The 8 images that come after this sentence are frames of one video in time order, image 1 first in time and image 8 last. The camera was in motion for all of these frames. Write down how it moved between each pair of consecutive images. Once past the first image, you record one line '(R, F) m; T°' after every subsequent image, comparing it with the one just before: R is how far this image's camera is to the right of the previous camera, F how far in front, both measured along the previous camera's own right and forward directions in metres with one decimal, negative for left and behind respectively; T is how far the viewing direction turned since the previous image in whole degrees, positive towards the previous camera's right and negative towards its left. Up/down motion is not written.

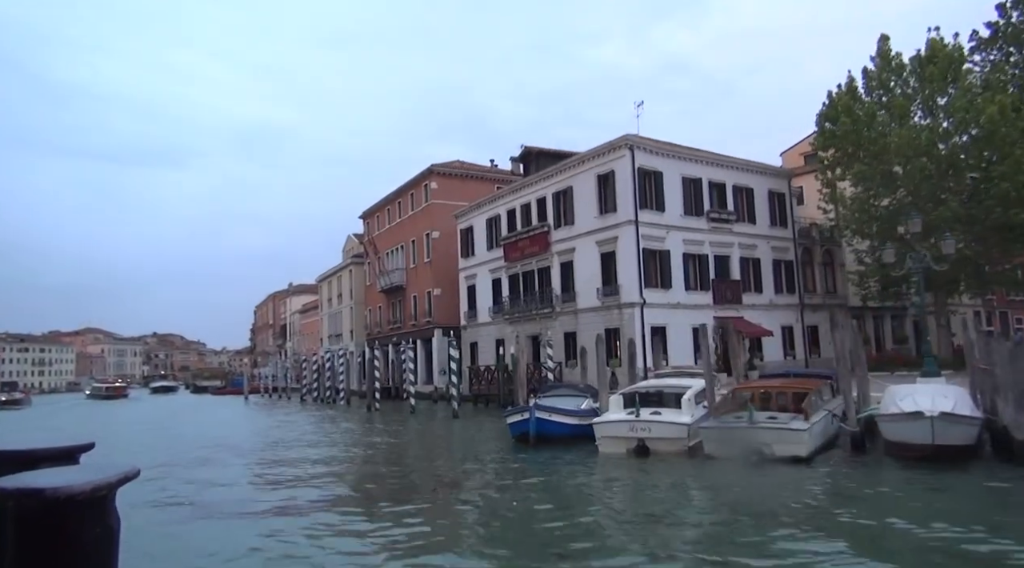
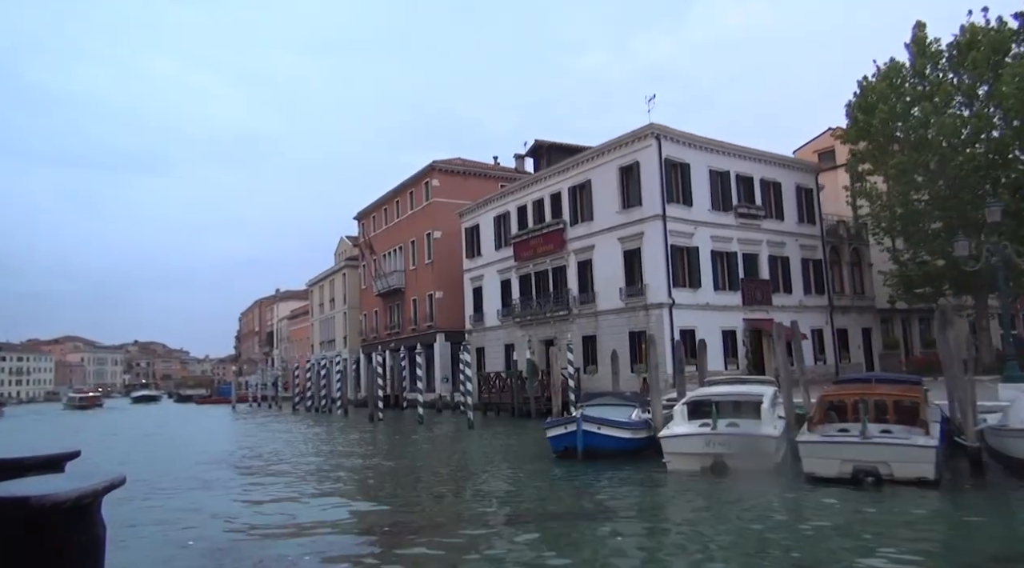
(-1.1, +2.0) m; +1°
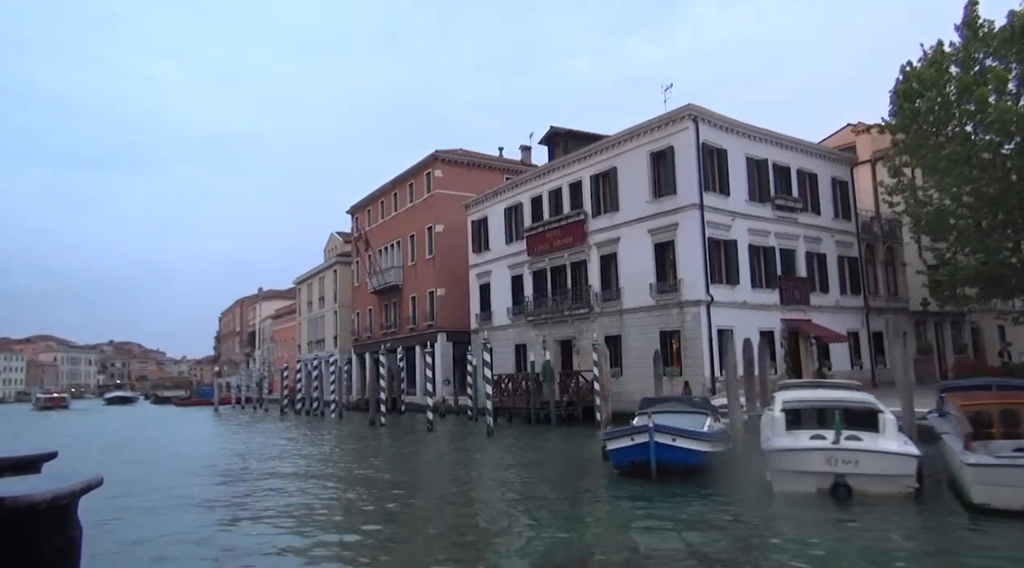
(-1.2, +2.3) m; +1°
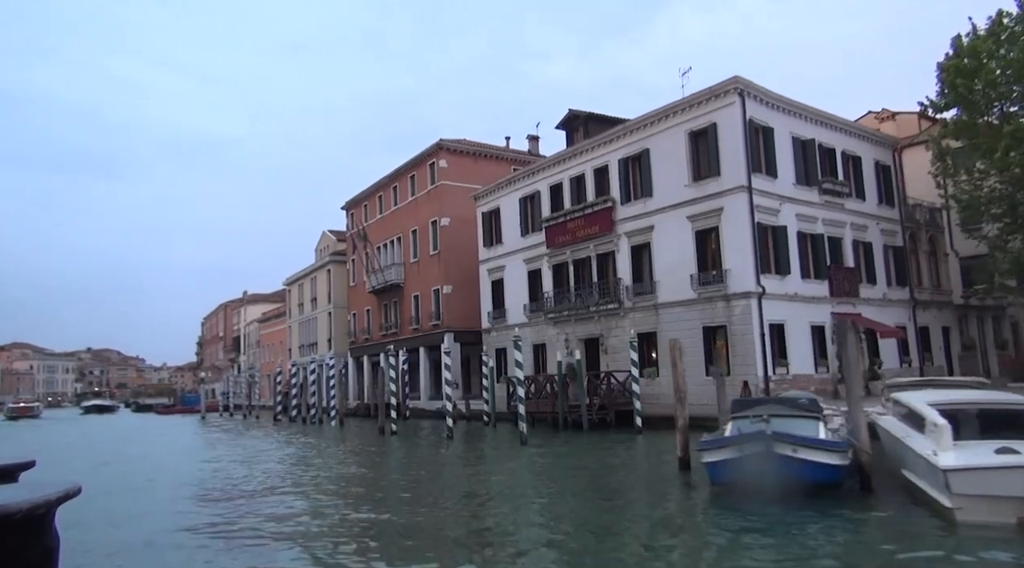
(-1.3, +2.2) m; +1°
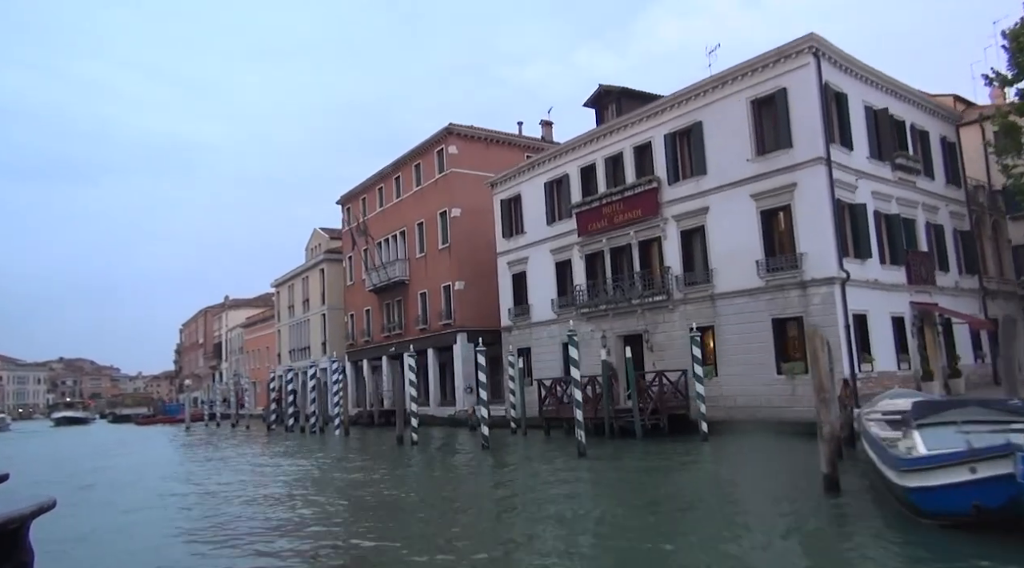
(-1.6, +2.7) m; +2°
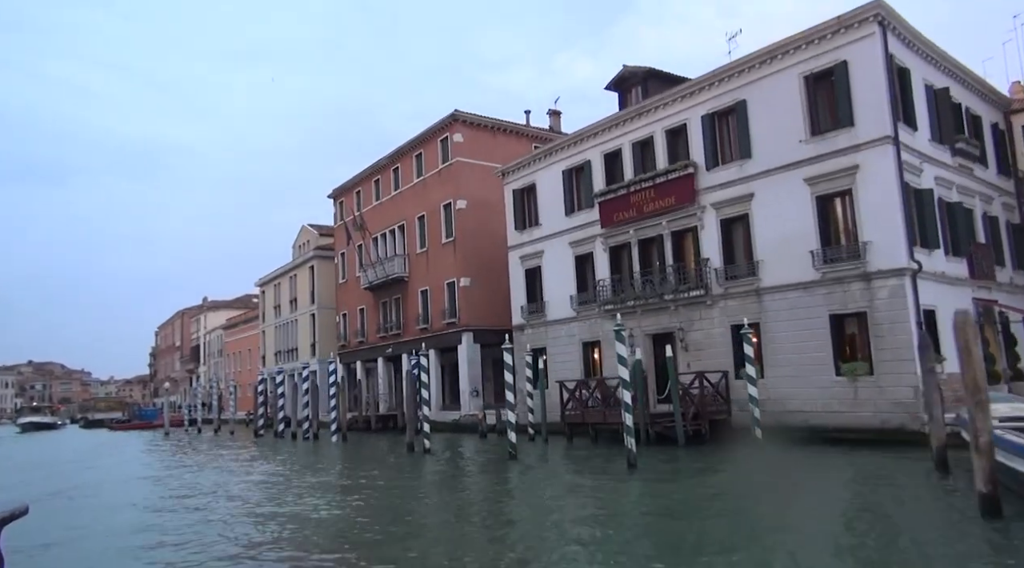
(-1.2, +2.0) m; +2°
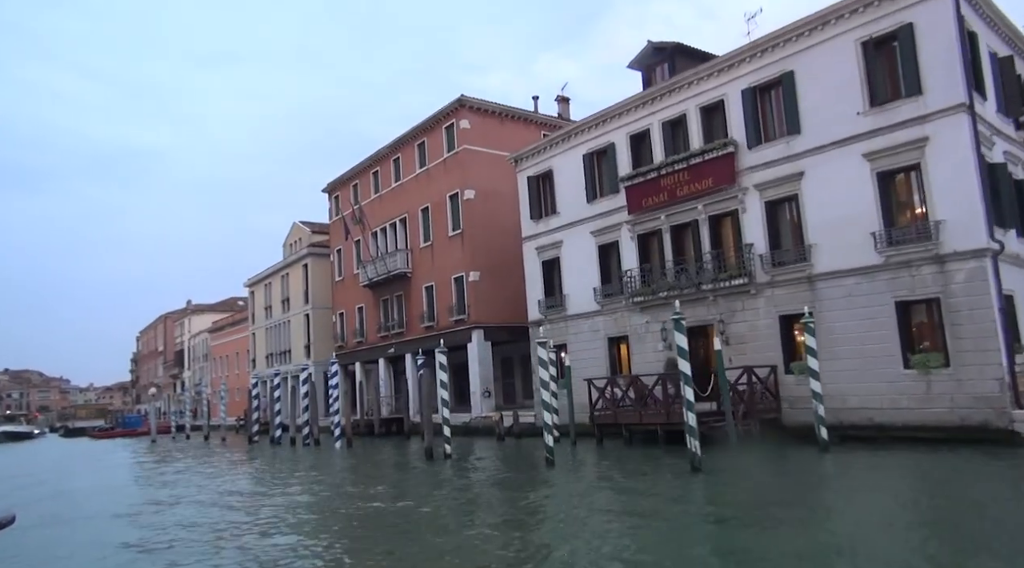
(-1.1, +1.7) m; +1°
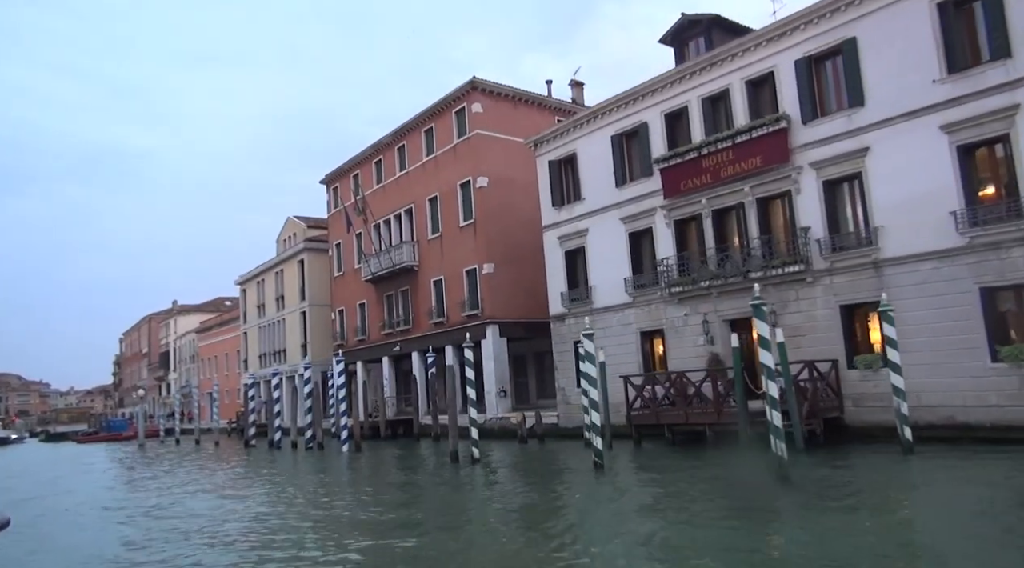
(-1.1, +1.7) m; +1°
